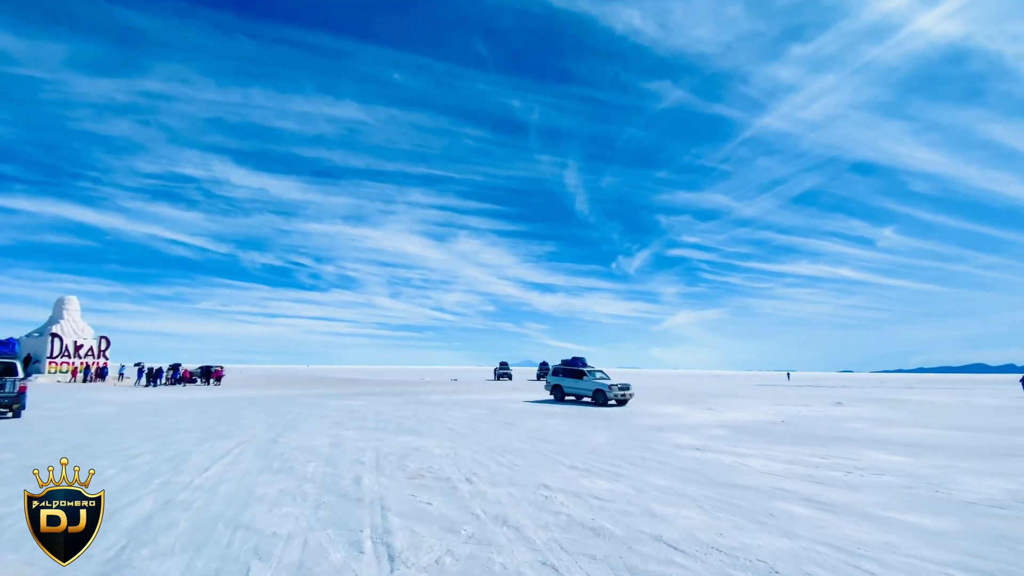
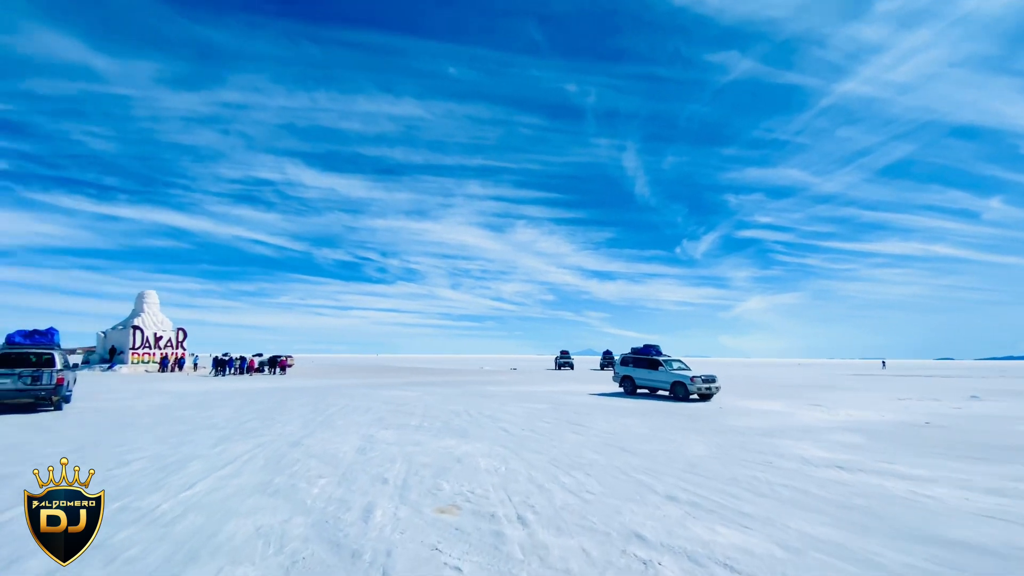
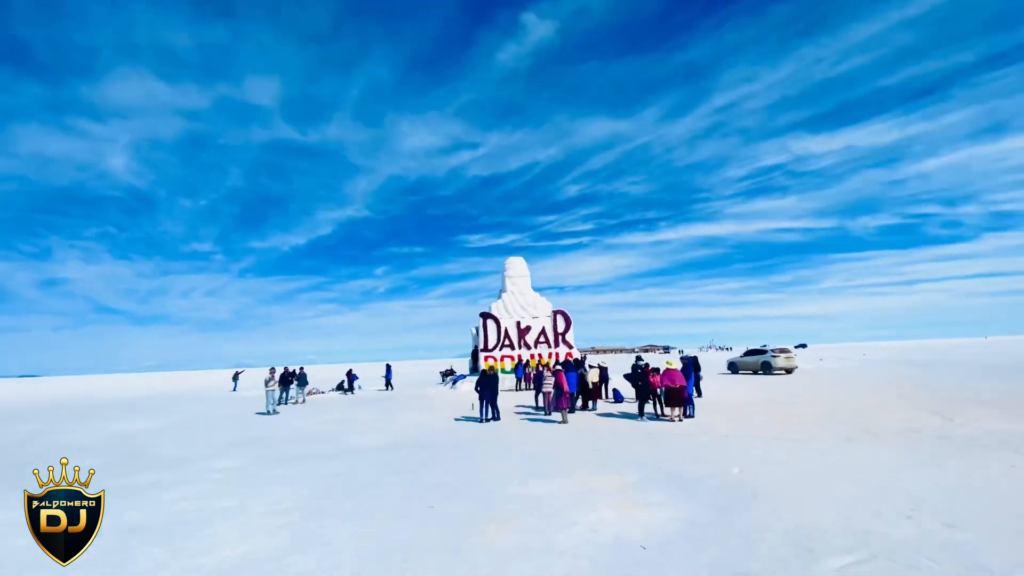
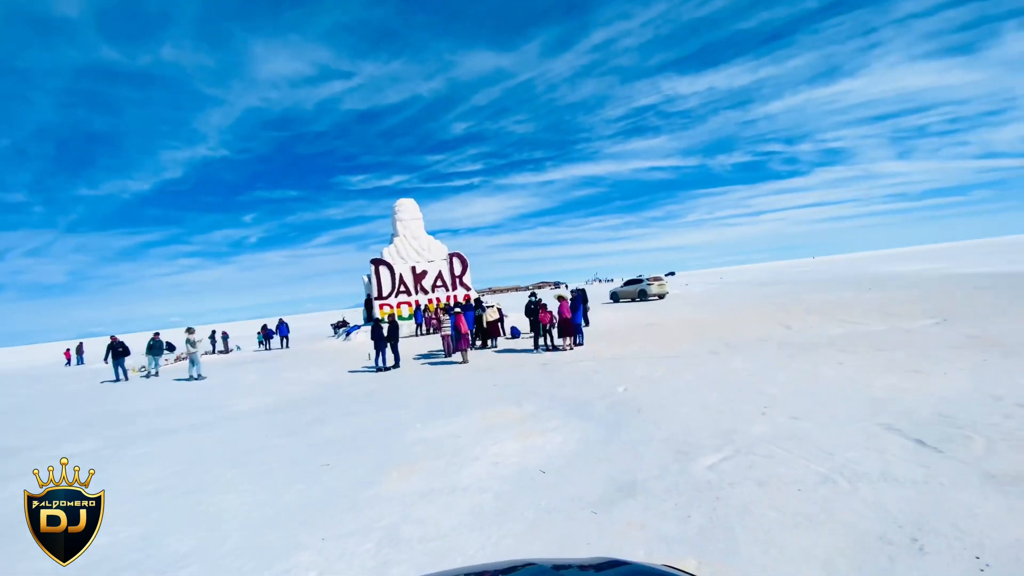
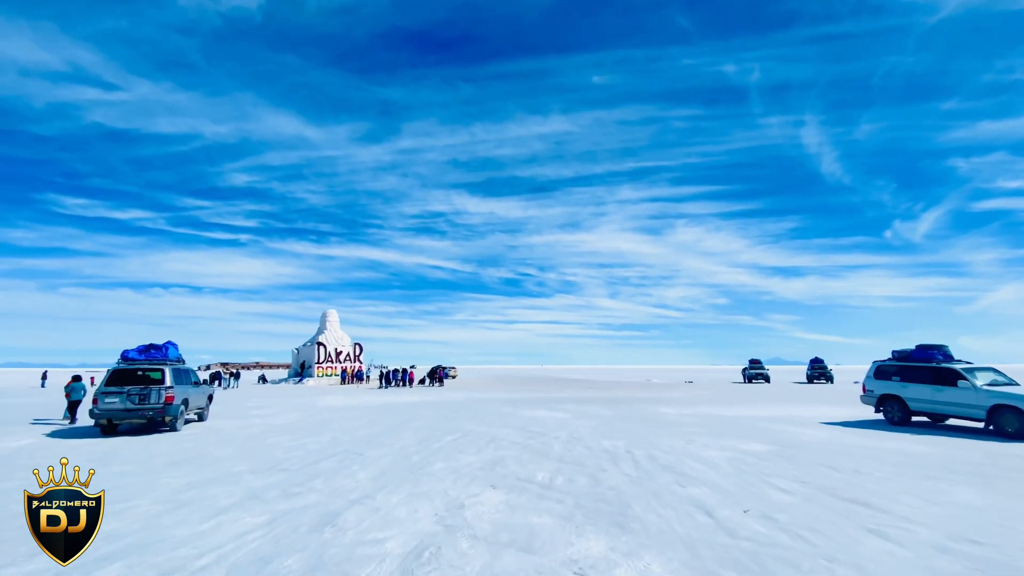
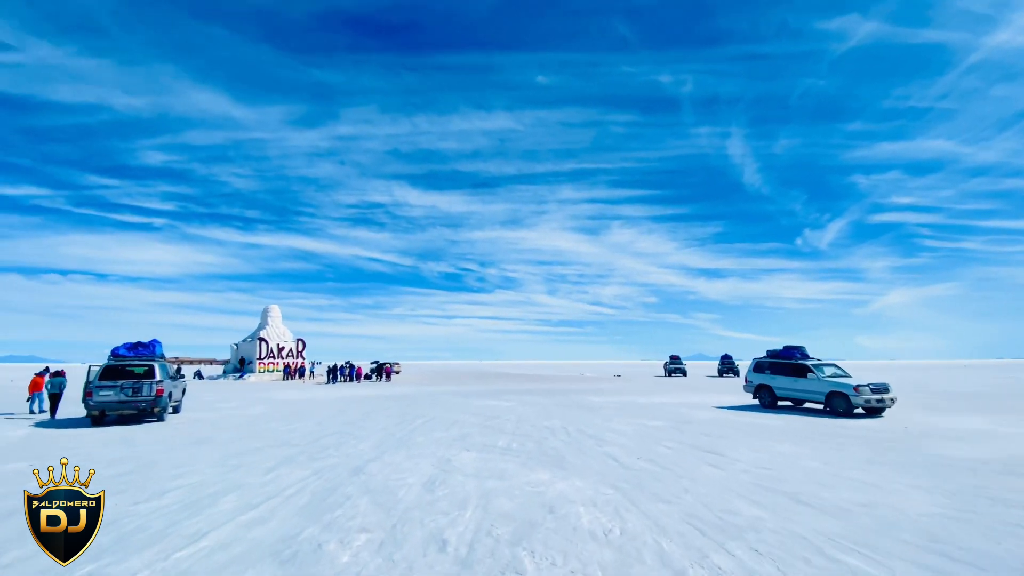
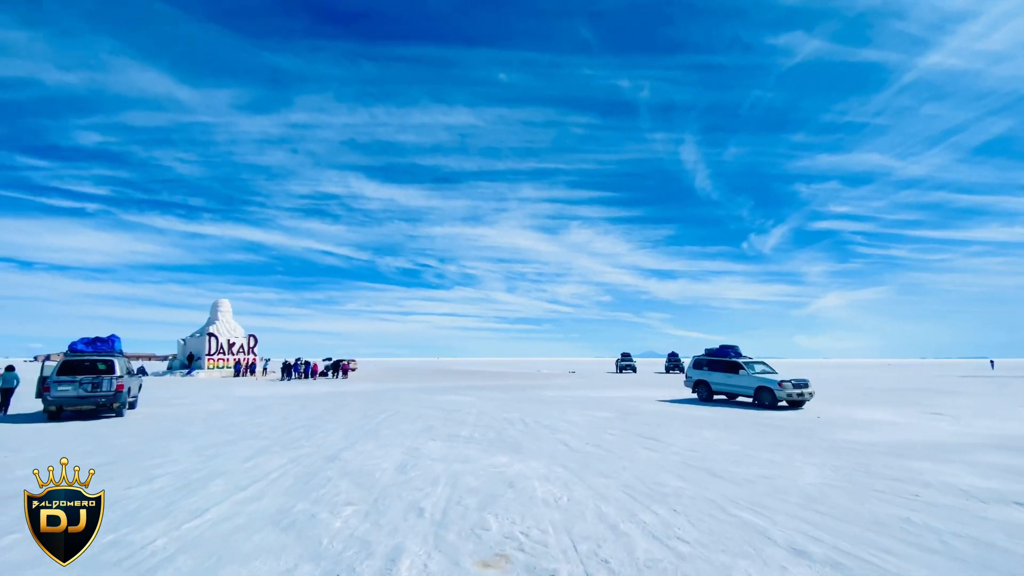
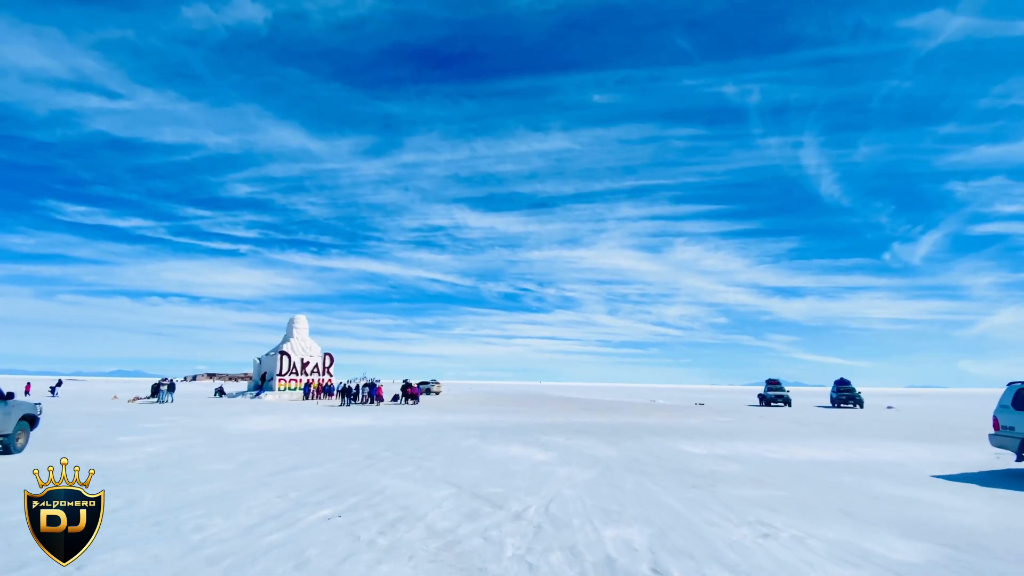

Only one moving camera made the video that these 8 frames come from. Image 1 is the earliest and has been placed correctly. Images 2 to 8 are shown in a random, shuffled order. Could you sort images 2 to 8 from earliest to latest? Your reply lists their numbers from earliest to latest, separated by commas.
2, 7, 6, 5, 8, 3, 4
